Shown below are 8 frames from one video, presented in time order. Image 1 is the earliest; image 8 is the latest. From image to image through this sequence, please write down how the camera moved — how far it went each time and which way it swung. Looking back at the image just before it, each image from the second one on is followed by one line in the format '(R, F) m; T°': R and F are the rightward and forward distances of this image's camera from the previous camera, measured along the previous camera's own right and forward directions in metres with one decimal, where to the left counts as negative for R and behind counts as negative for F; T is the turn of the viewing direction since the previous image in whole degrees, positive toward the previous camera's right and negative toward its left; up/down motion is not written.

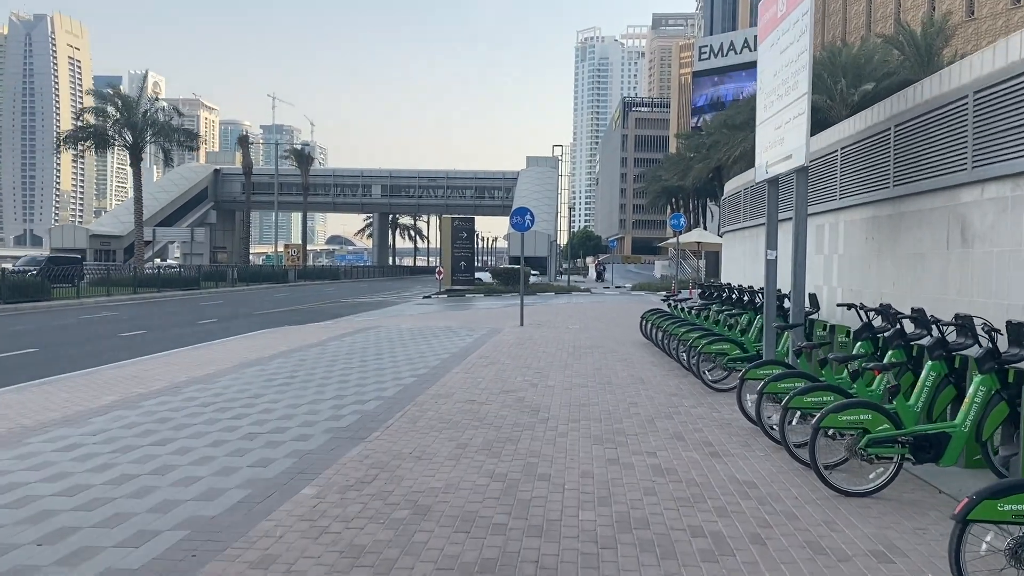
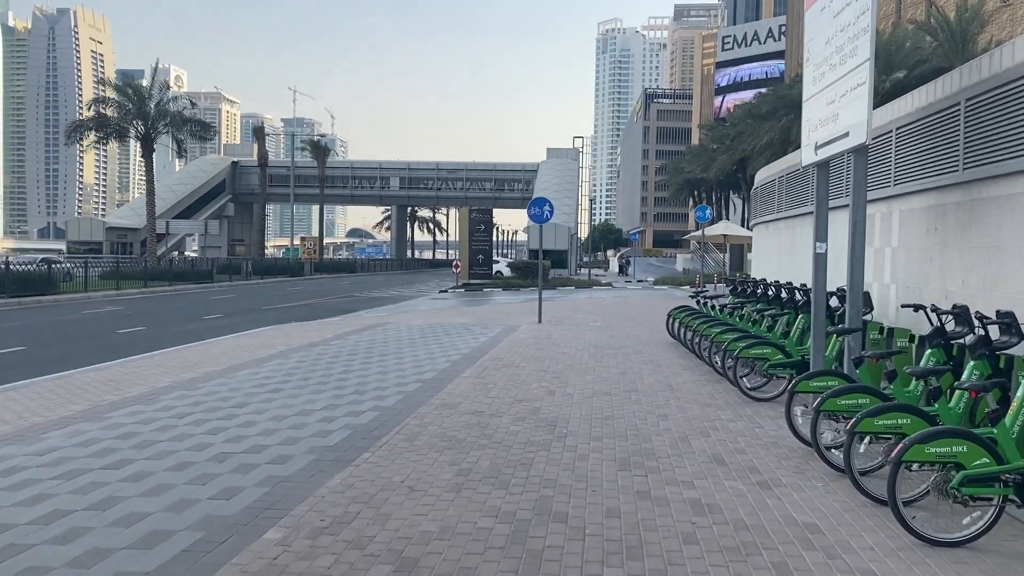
(+0.1, +1.1) m; -1°
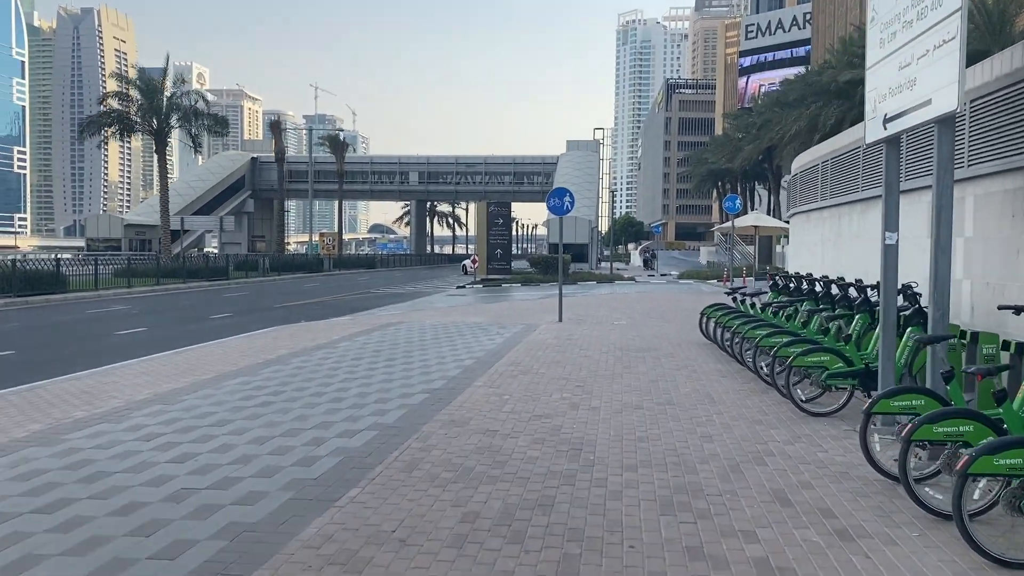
(0.0, +1.2) m; -1°
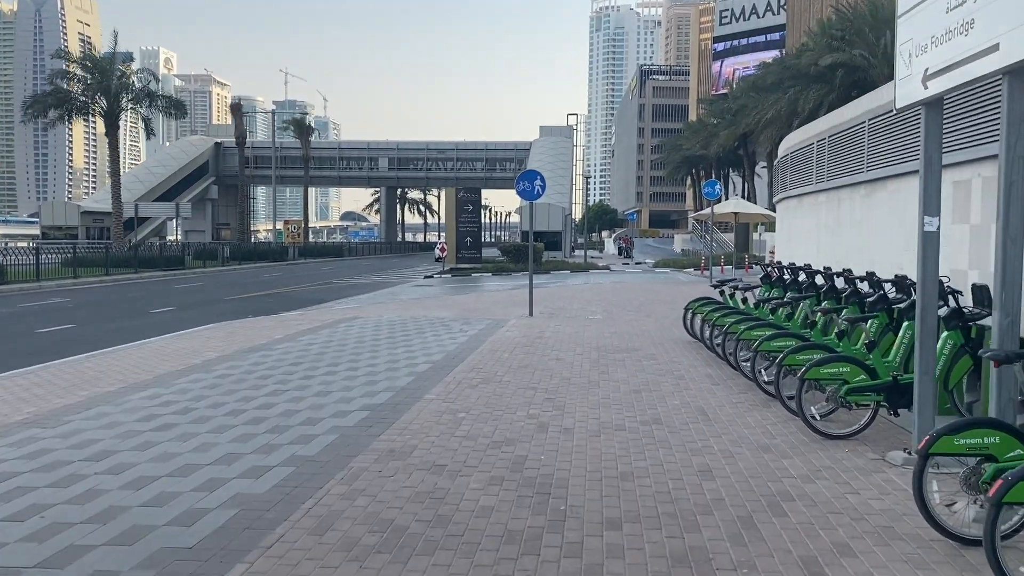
(+0.2, +1.6) m; +2°
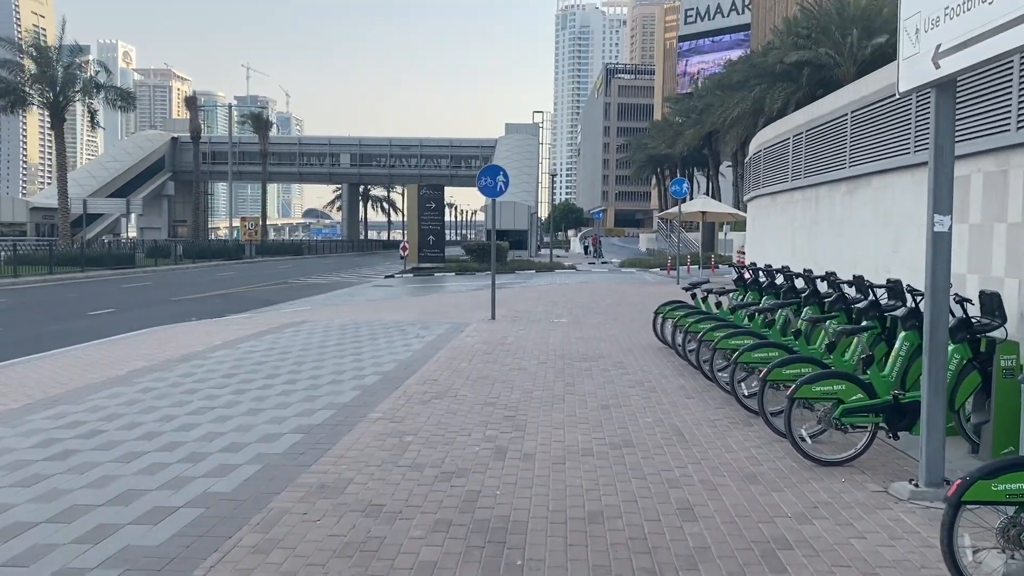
(+0.1, +0.9) m; +2°
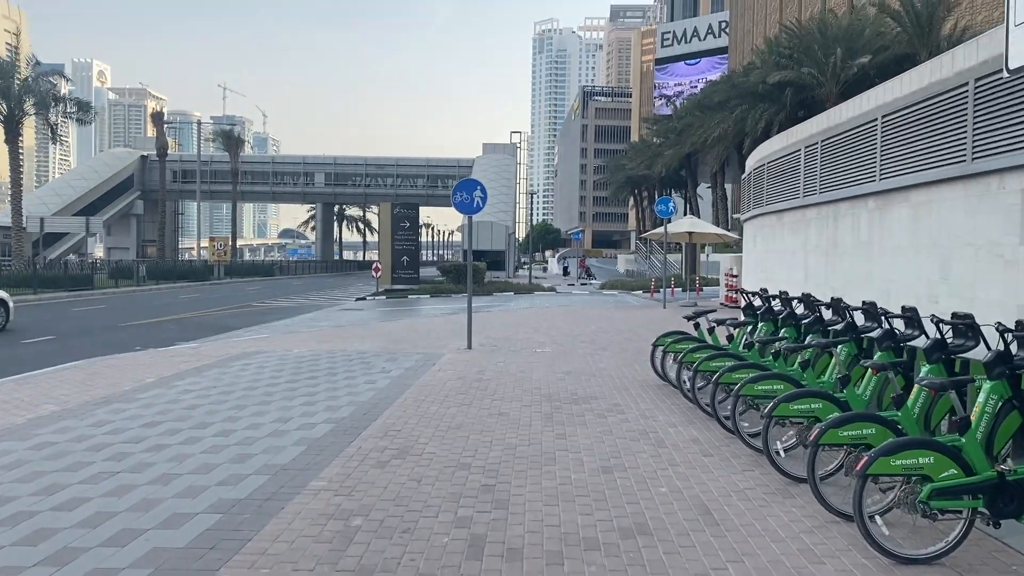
(0.0, +1.6) m; +1°
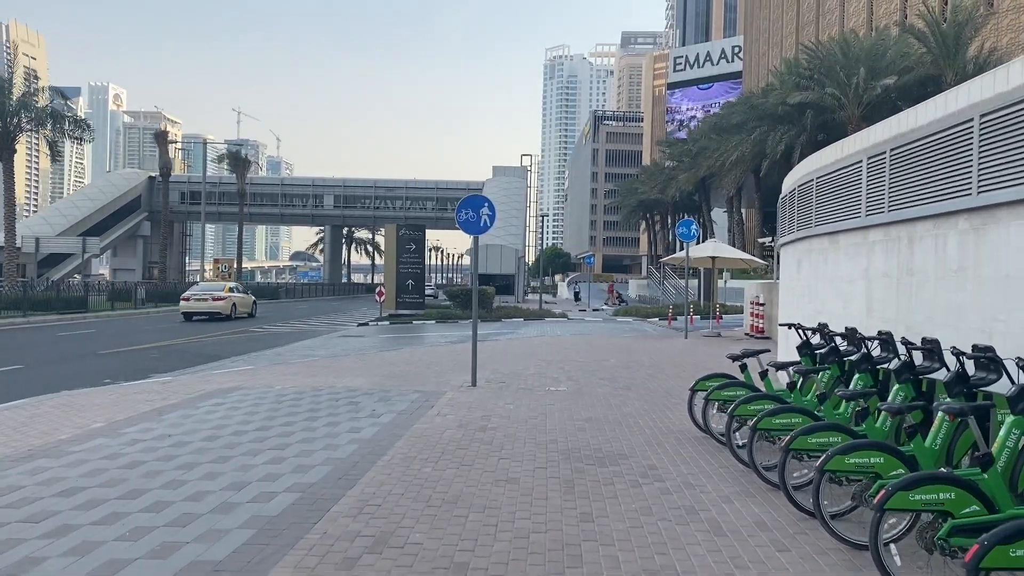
(0.0, +1.7) m; -1°
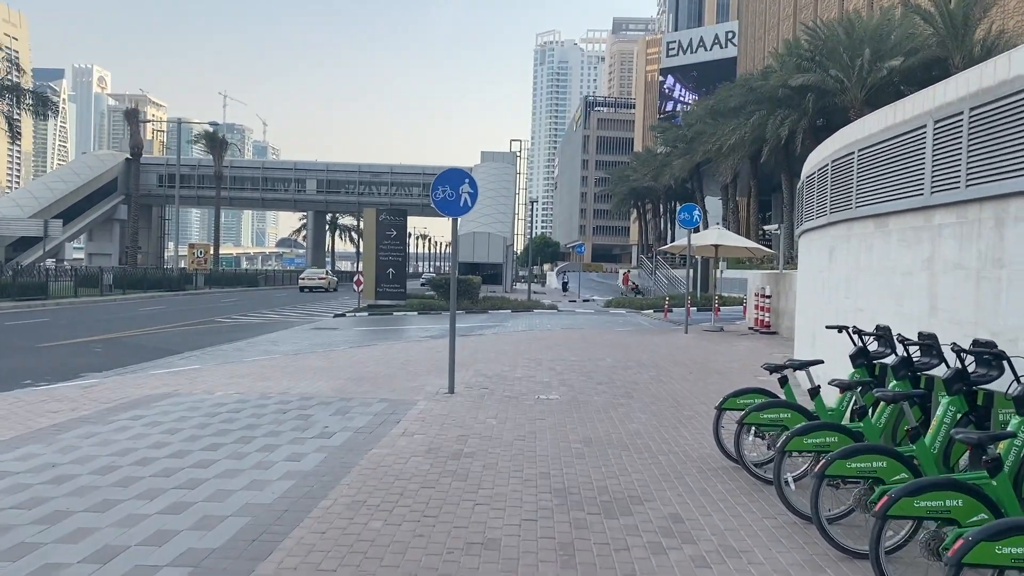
(+0.1, +1.9) m; +1°
